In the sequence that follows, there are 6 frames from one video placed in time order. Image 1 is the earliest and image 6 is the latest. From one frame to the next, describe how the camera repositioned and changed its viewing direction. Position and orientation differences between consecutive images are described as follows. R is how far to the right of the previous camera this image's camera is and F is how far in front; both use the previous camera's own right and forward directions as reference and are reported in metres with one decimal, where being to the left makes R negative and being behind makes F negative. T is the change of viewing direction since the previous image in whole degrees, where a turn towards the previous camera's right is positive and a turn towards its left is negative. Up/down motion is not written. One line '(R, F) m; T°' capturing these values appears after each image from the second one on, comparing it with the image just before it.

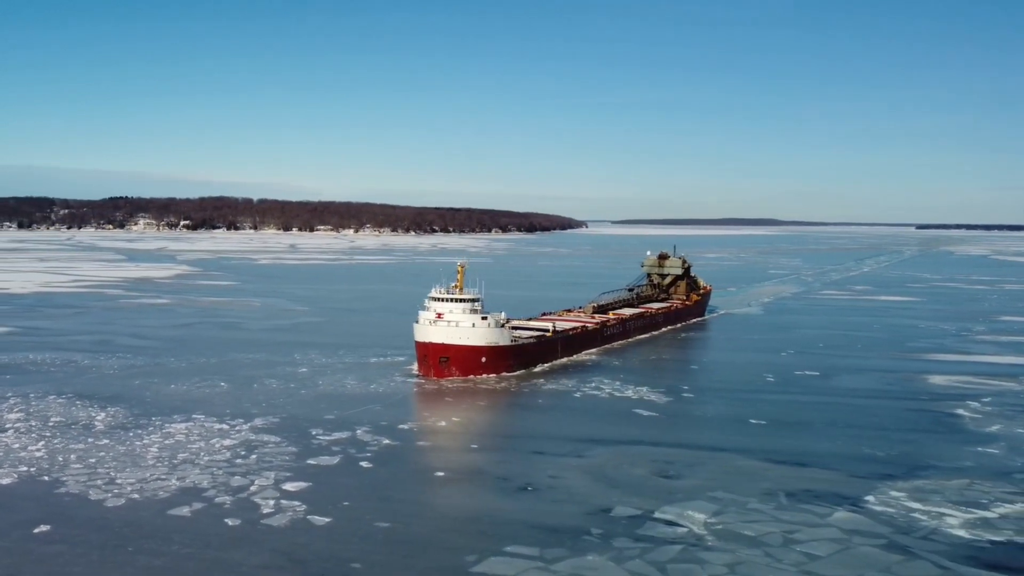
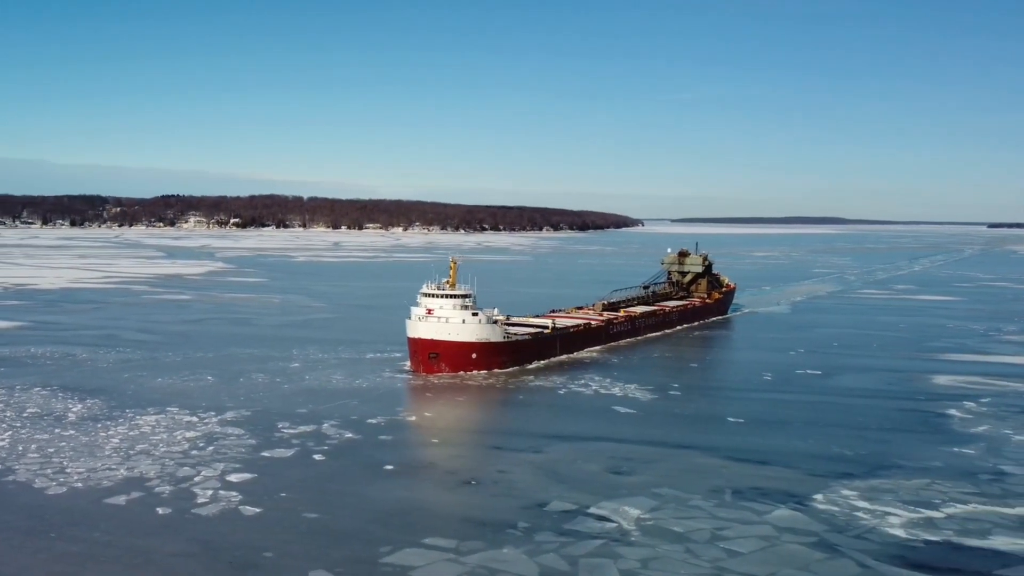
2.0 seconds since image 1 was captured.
(+0.6, 0.0) m; -2°
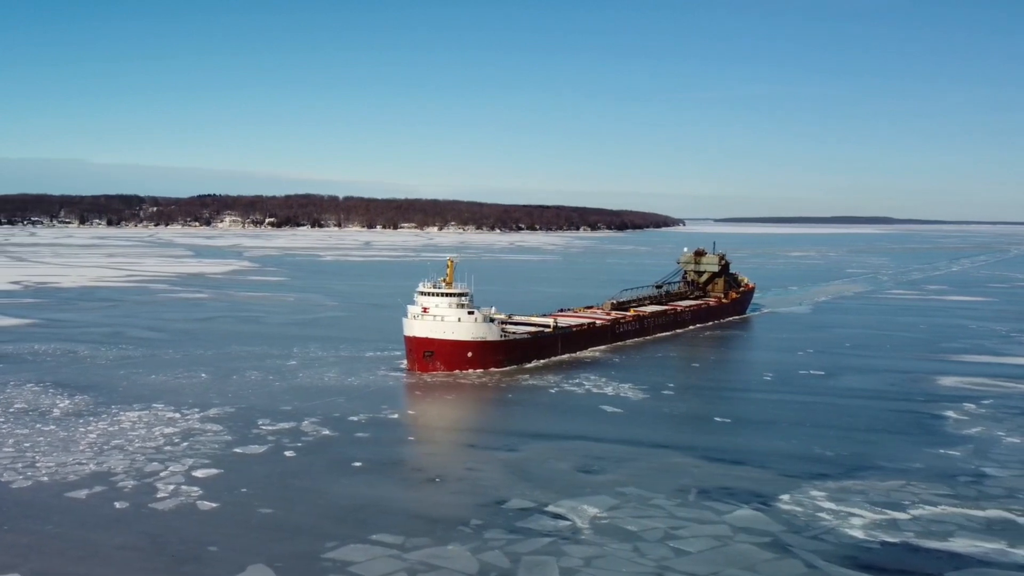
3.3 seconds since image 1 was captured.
(+0.4, 0.0) m; -2°
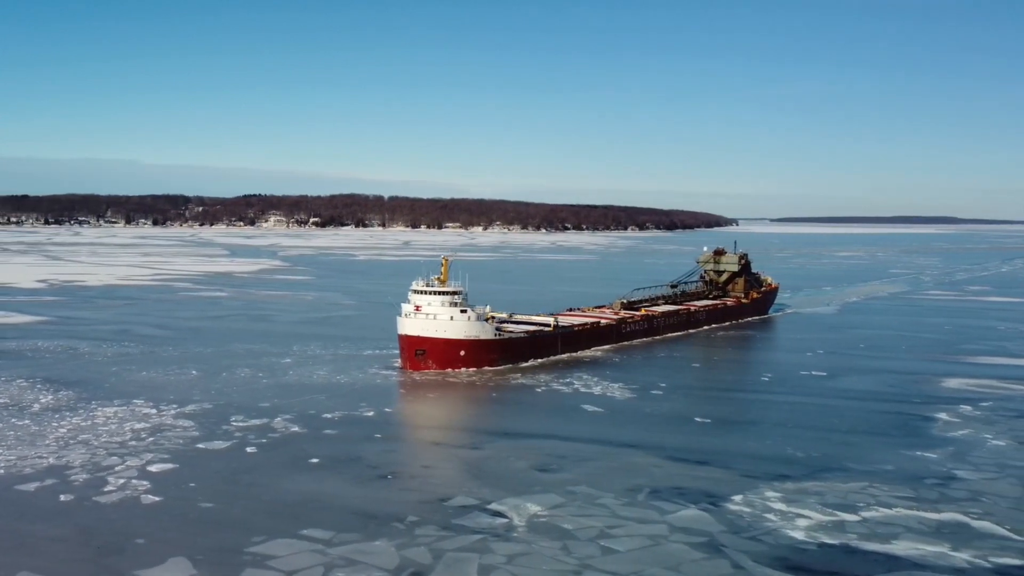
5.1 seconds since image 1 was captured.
(+0.5, 0.0) m; -2°
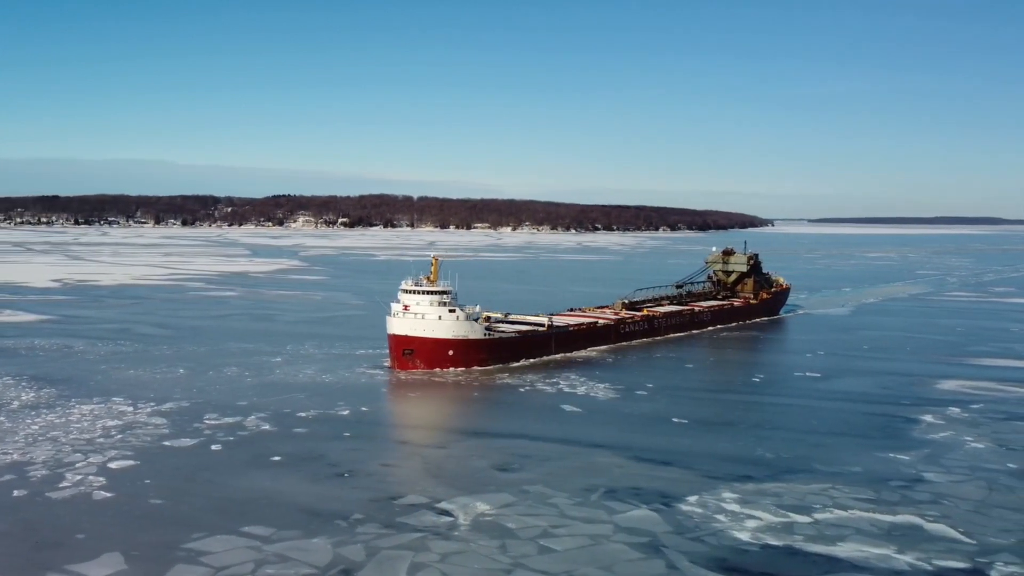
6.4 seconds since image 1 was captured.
(+0.4, 0.0) m; -1°
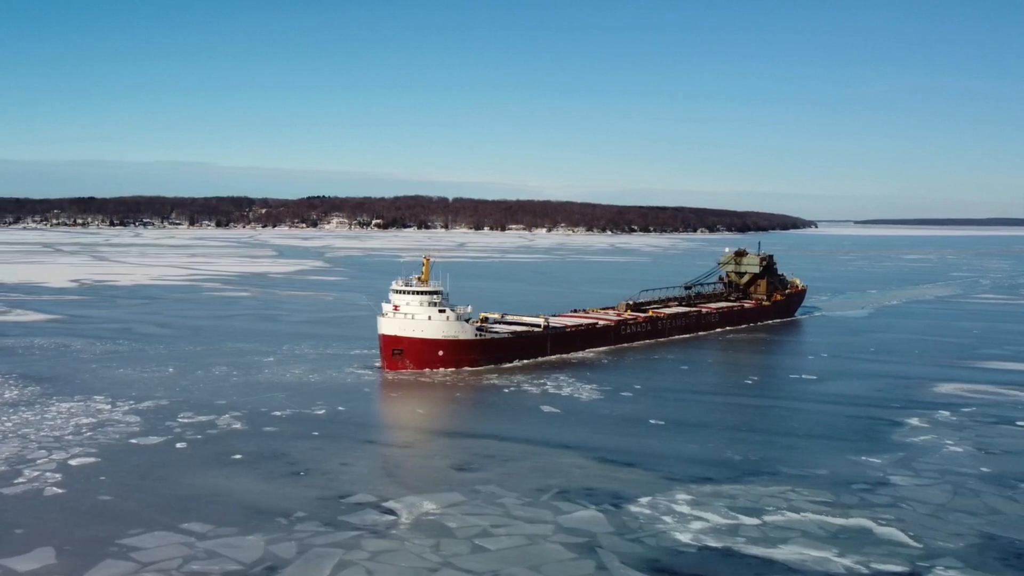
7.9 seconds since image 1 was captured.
(+0.5, 0.0) m; -2°
